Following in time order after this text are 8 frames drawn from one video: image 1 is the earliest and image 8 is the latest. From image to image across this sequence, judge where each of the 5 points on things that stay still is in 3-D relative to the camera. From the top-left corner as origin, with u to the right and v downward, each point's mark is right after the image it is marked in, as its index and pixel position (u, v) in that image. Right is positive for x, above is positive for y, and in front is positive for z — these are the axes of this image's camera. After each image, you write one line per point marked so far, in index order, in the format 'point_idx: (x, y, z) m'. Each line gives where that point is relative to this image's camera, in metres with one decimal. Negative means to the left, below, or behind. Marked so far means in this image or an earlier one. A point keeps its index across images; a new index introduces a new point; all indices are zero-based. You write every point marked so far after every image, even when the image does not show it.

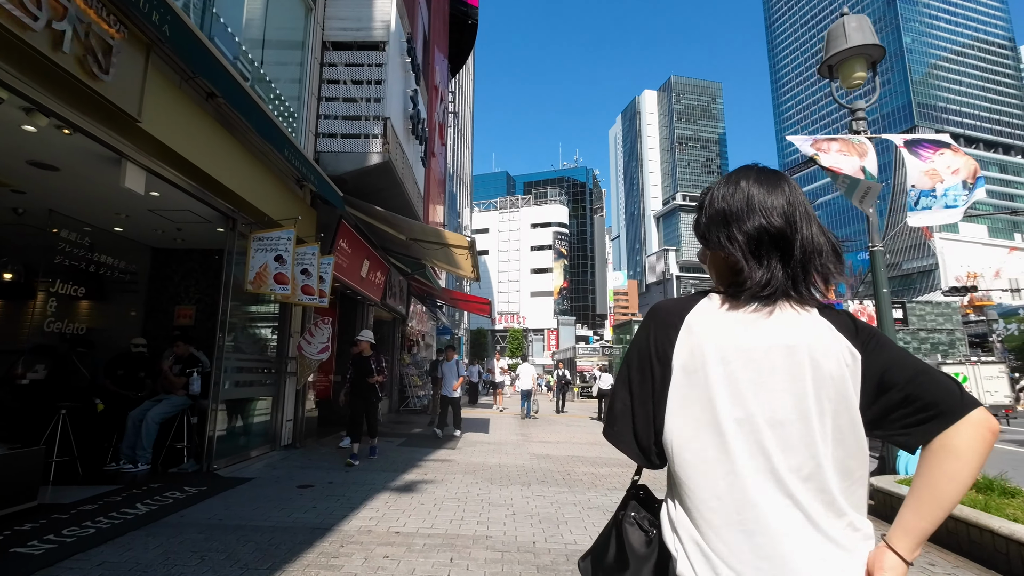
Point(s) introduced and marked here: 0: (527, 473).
0: (+0.2, -2.4, +6.3) m
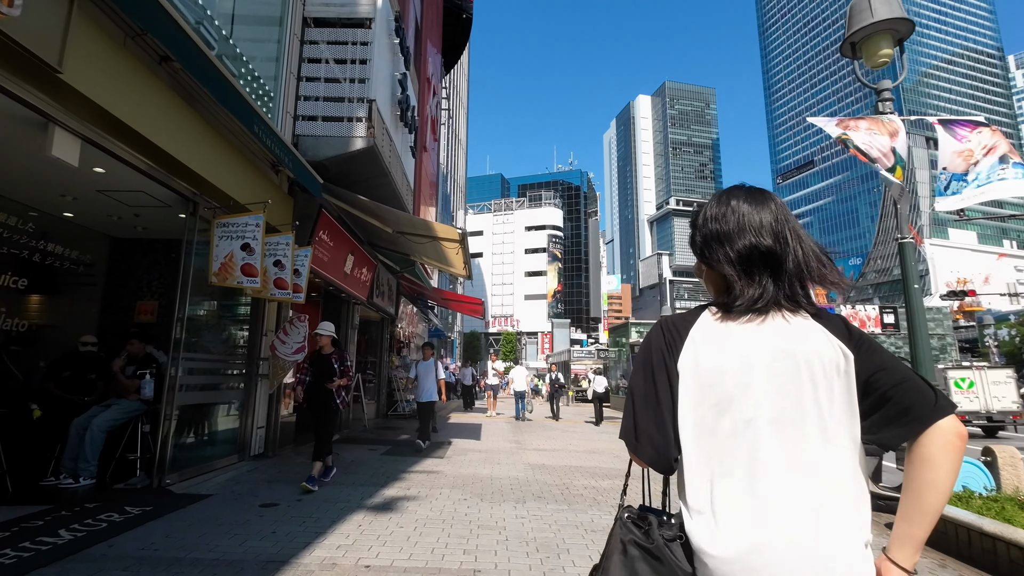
0: (+0.1, -2.3, +5.7) m
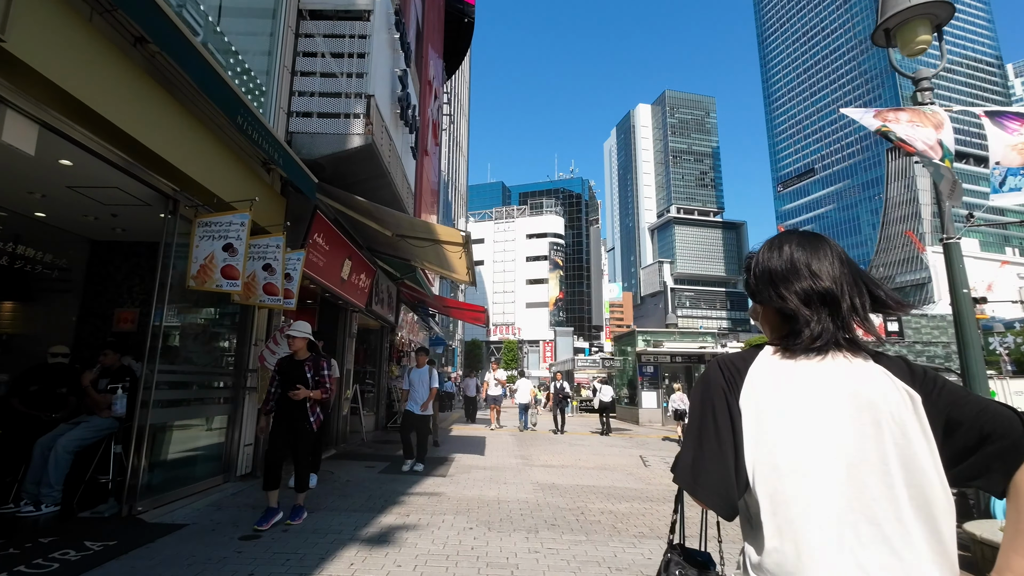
0: (+0.2, -2.4, +5.1) m
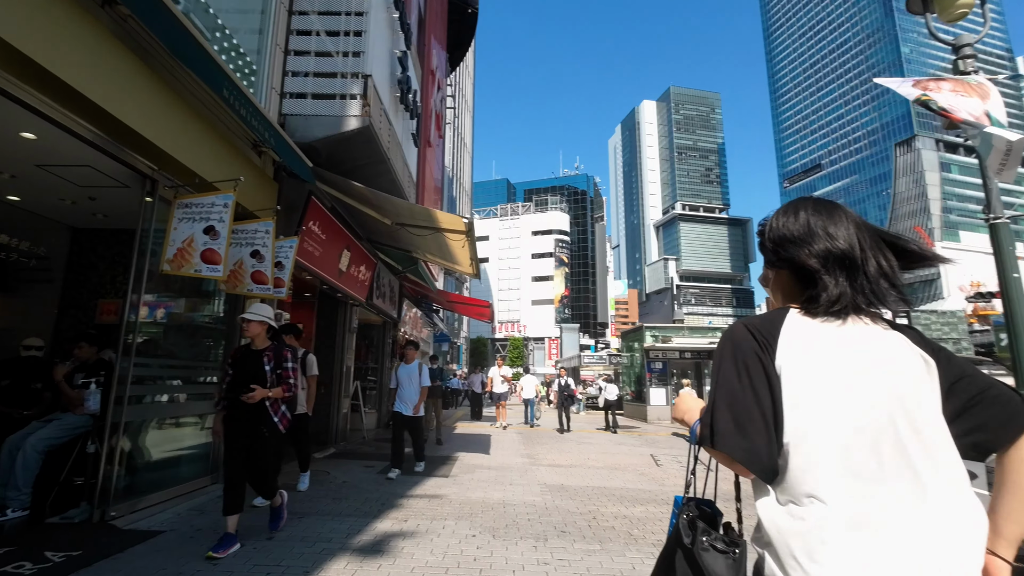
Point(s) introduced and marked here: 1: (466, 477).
0: (+0.3, -2.2, +4.7) m
1: (-0.6, -2.6, +6.8) m
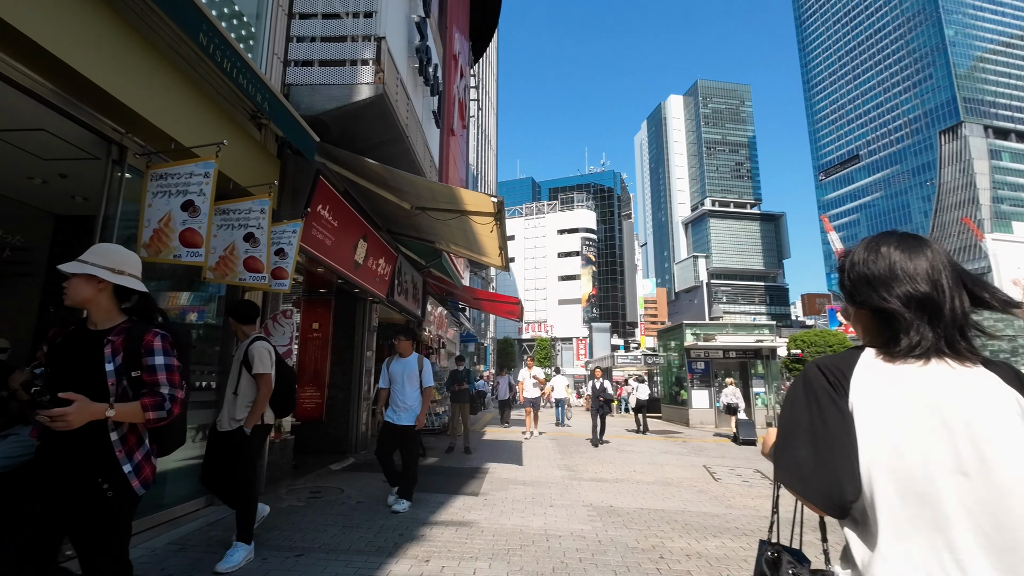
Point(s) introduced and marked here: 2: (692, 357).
0: (+0.6, -2.1, +3.8) m
1: (-0.2, -2.5, +5.9) m
2: (+6.3, -2.4, +17.2) m
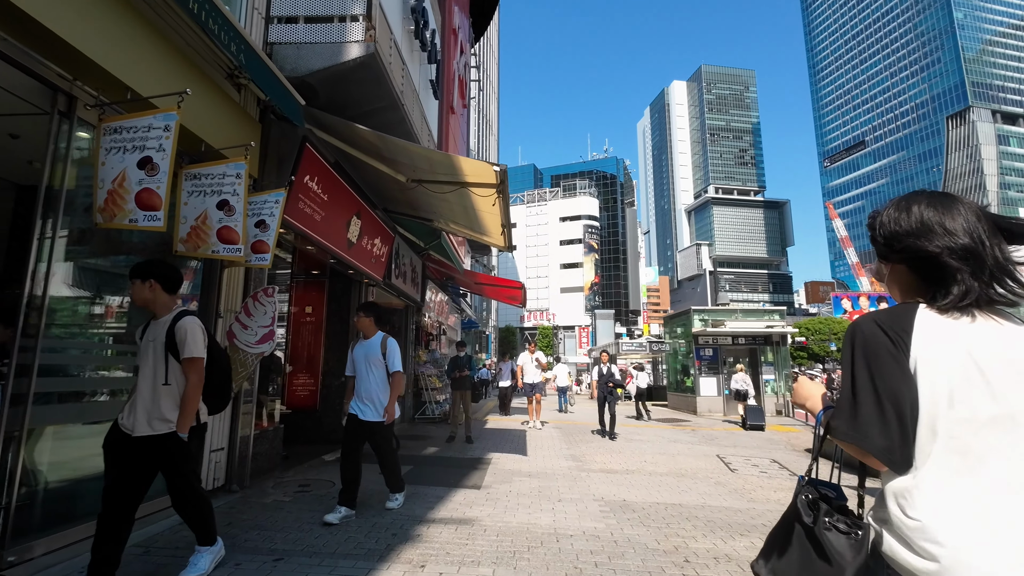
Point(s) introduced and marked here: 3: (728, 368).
0: (+0.7, -1.9, +3.4) m
1: (-0.1, -2.2, +5.5) m
2: (+6.4, -1.9, +16.7) m
3: (+7.4, -2.7, +16.8) m
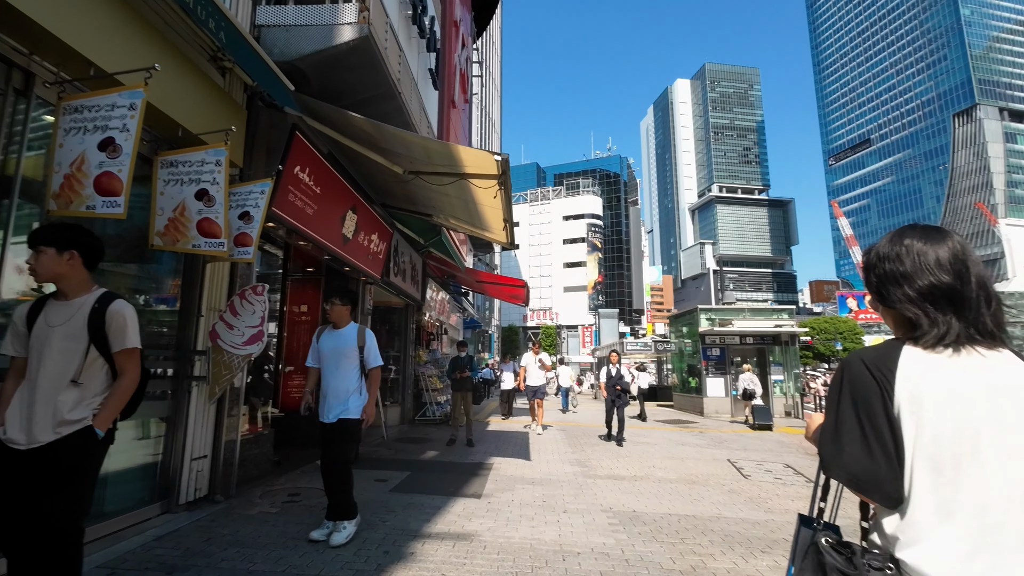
0: (+0.7, -1.9, +3.0) m
1: (-0.1, -2.2, +5.2) m
2: (+6.5, -1.9, +16.4) m
3: (+7.5, -2.7, +16.5) m
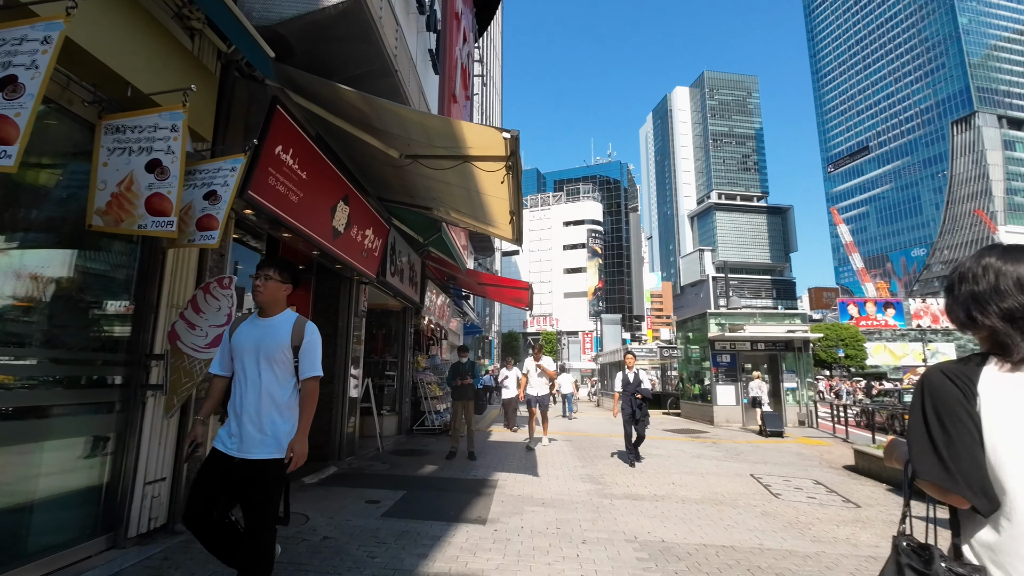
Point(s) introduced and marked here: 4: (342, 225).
0: (+0.8, -1.8, +2.4) m
1: (0.0, -2.2, +4.5) m
2: (+6.5, -2.0, +15.7) m
3: (+7.5, -2.8, +15.8) m
4: (-2.2, +0.8, +6.3) m
